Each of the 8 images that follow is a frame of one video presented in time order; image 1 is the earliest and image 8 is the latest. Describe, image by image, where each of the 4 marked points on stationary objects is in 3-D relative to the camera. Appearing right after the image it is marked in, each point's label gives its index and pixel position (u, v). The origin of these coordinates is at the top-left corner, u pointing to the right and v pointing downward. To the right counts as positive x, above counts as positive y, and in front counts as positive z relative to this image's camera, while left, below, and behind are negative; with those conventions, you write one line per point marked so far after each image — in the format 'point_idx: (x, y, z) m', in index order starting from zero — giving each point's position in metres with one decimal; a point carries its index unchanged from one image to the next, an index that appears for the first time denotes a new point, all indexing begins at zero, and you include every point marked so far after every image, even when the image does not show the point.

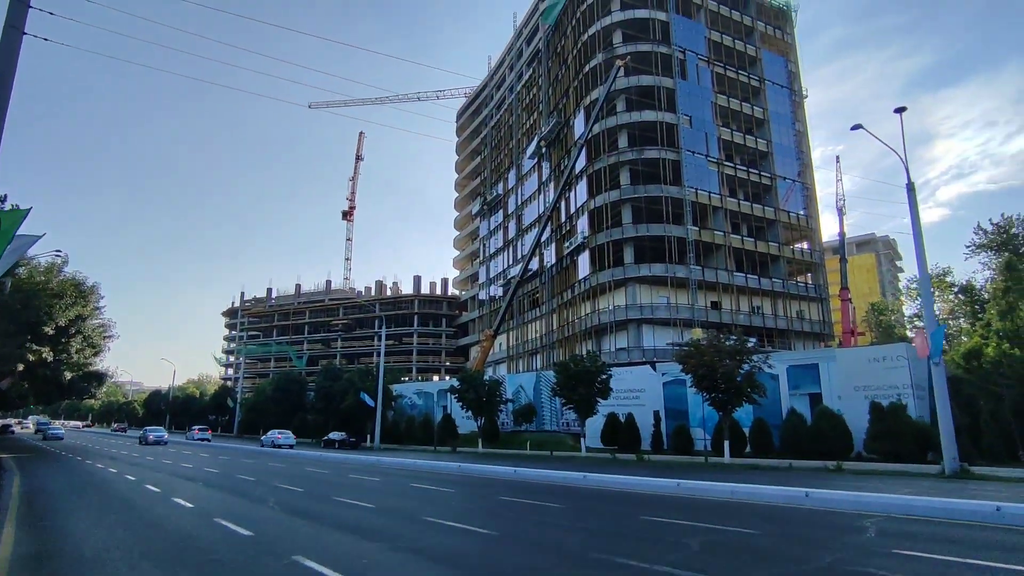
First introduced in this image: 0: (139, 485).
0: (-10.4, -5.6, +16.8) m
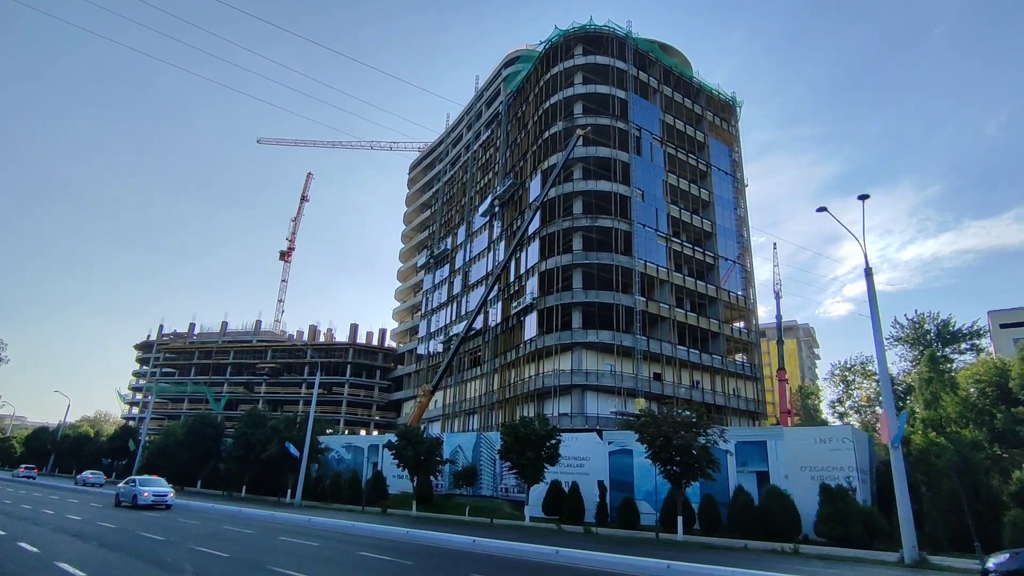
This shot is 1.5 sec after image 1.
0: (-11.4, -6.0, +14.2) m
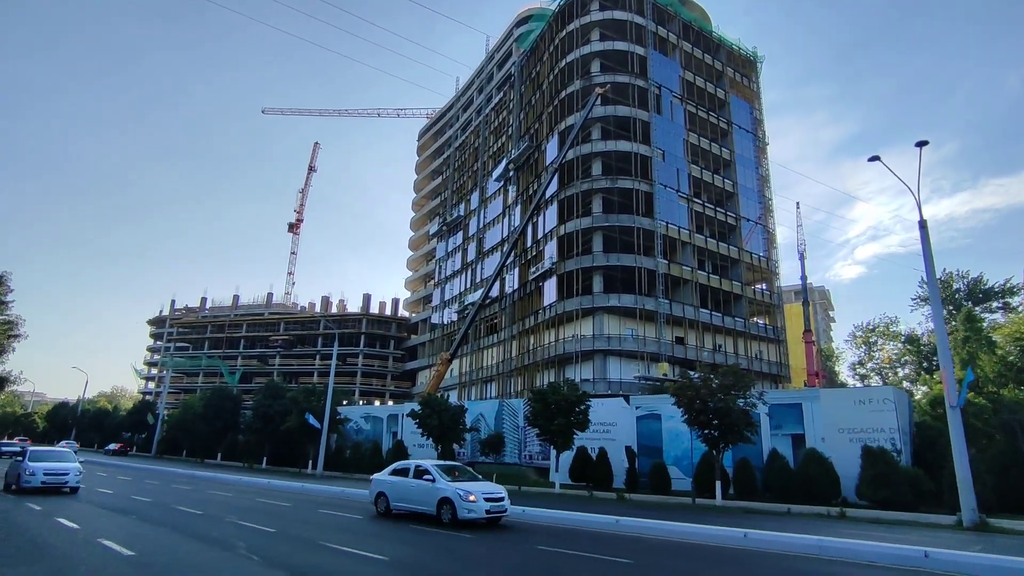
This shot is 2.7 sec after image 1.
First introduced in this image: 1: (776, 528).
0: (-10.2, -5.2, +13.6) m
1: (+7.5, -7.0, +17.6) m
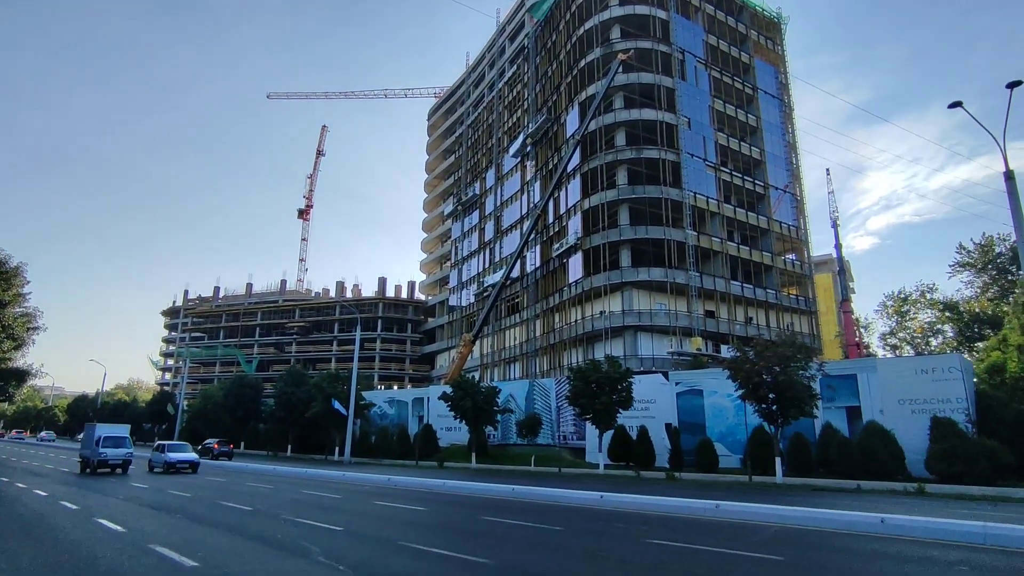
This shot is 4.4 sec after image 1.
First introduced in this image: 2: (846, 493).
0: (-8.6, -4.7, +12.4) m
1: (+9.2, -5.9, +16.3) m
2: (+10.9, -6.7, +19.9) m
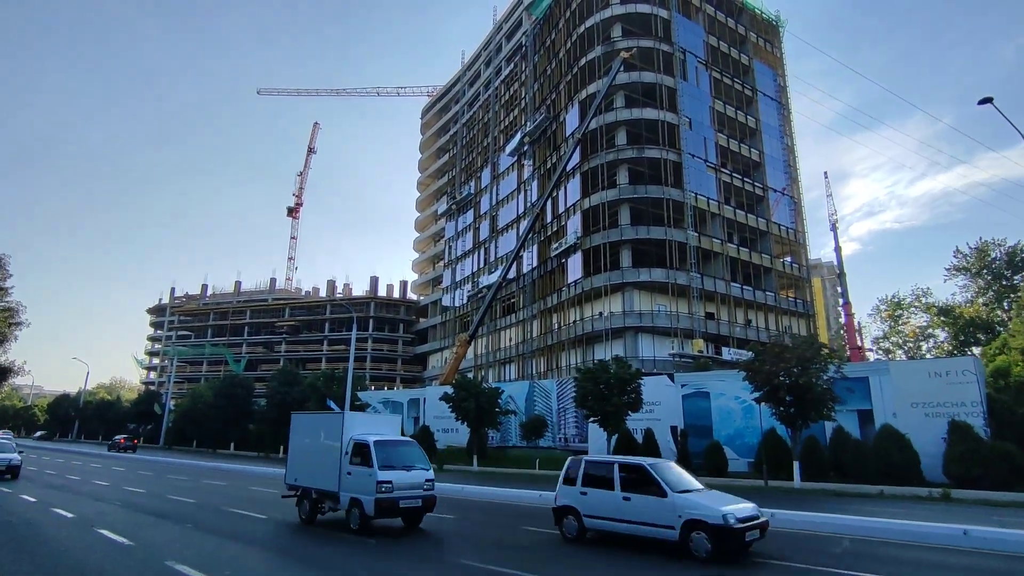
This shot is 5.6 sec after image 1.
0: (-8.0, -4.5, +11.5) m
1: (+9.8, -5.9, +15.8) m
2: (+11.4, -6.7, +19.4) m
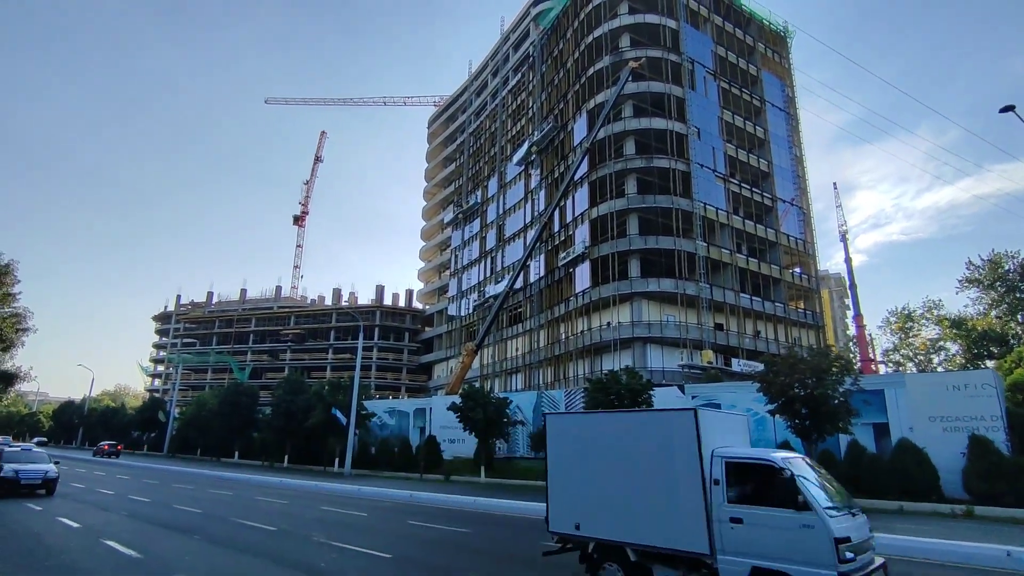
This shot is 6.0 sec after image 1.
0: (-7.7, -4.6, +11.2) m
1: (+10.1, -6.1, +15.3) m
2: (+11.7, -7.1, +18.9) m
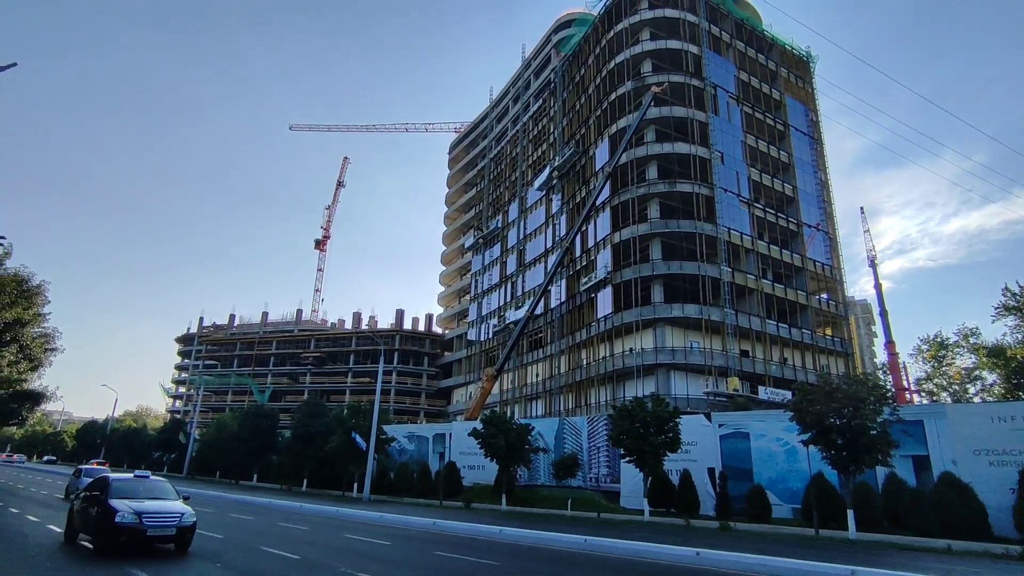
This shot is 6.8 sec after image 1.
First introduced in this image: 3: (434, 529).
0: (-7.1, -5.0, +10.9) m
1: (+10.8, -6.8, +14.5) m
2: (+12.5, -7.9, +17.9) m
3: (-2.5, -7.5, +19.0) m
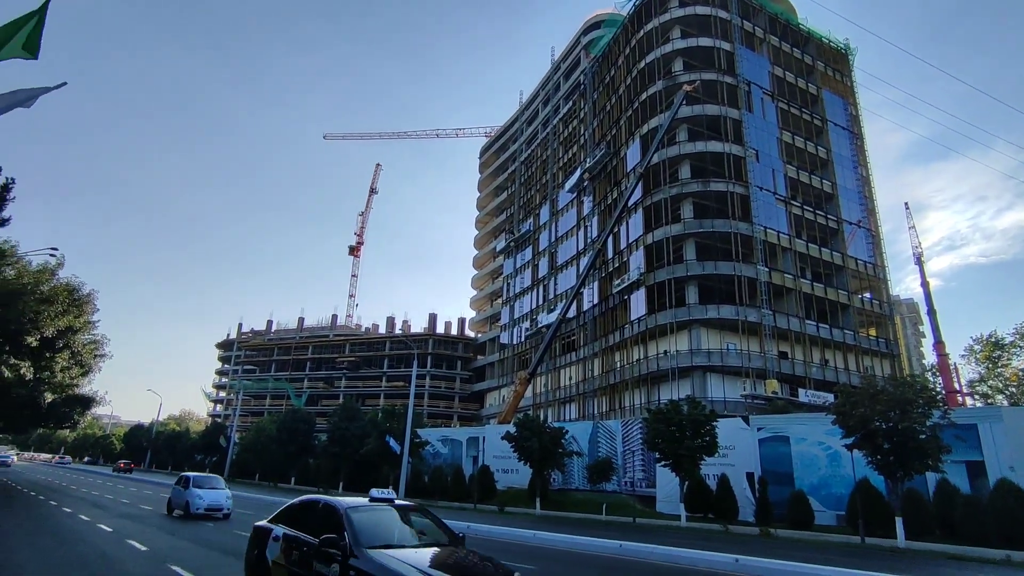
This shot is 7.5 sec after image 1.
0: (-6.5, -5.1, +11.2) m
1: (+11.6, -6.7, +13.7) m
2: (+13.5, -7.8, +17.1) m
3: (-1.4, -7.6, +19.0) m
